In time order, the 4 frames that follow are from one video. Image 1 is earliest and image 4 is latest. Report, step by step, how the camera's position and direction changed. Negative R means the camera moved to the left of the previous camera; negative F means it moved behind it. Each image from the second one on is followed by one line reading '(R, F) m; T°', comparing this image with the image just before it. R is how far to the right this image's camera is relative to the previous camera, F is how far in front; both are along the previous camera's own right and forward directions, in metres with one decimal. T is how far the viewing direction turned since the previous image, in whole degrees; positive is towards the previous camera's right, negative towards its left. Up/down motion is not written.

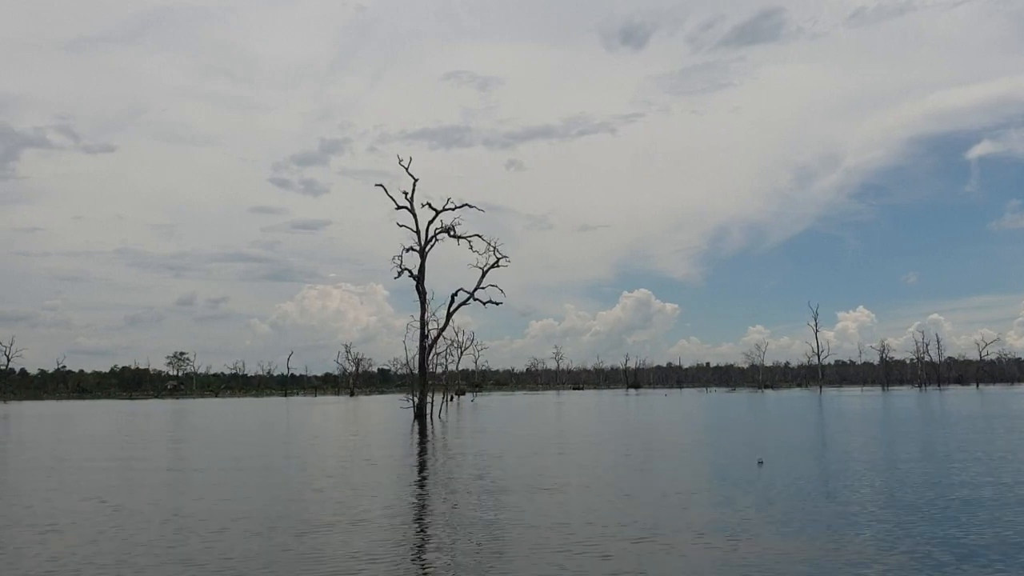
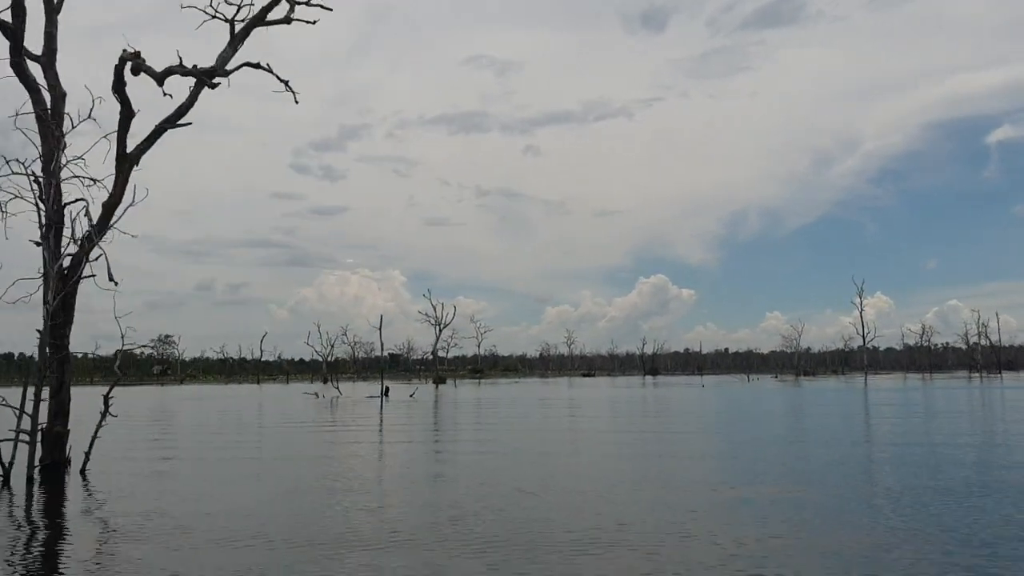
(+0.5, +4.0) m; -1°
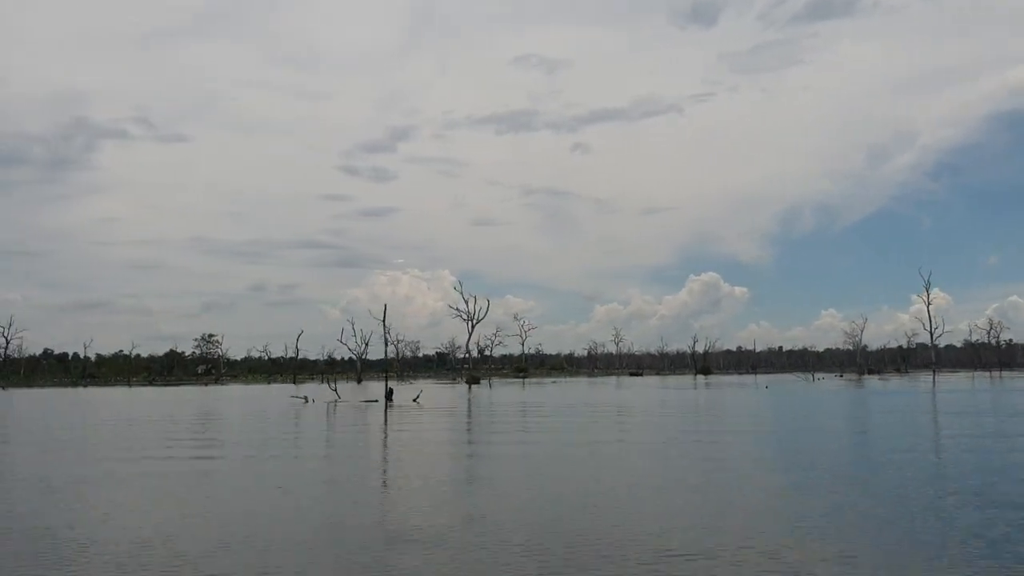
(+0.2, +1.3) m; -3°
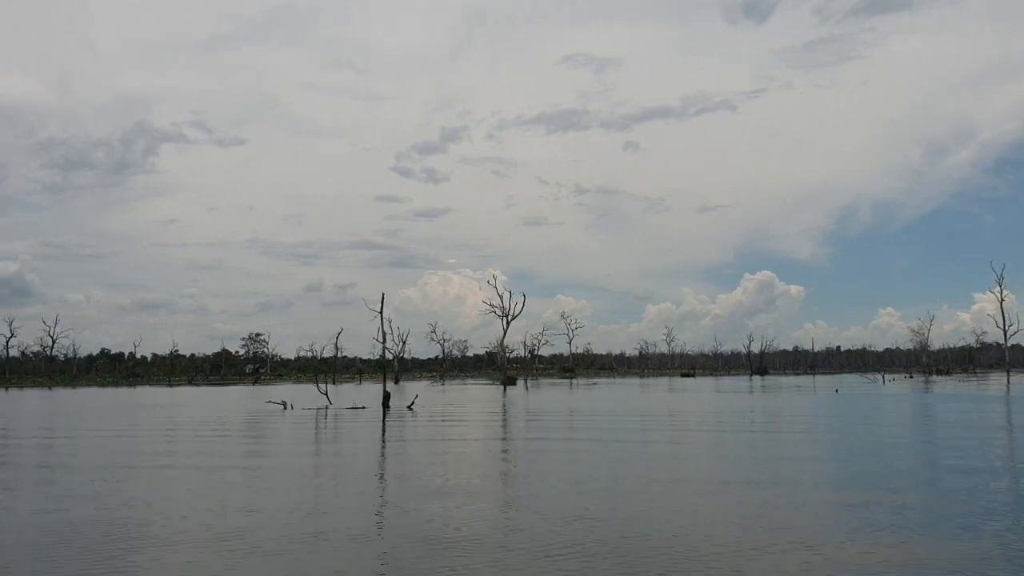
(+0.2, +1.1) m; -4°
